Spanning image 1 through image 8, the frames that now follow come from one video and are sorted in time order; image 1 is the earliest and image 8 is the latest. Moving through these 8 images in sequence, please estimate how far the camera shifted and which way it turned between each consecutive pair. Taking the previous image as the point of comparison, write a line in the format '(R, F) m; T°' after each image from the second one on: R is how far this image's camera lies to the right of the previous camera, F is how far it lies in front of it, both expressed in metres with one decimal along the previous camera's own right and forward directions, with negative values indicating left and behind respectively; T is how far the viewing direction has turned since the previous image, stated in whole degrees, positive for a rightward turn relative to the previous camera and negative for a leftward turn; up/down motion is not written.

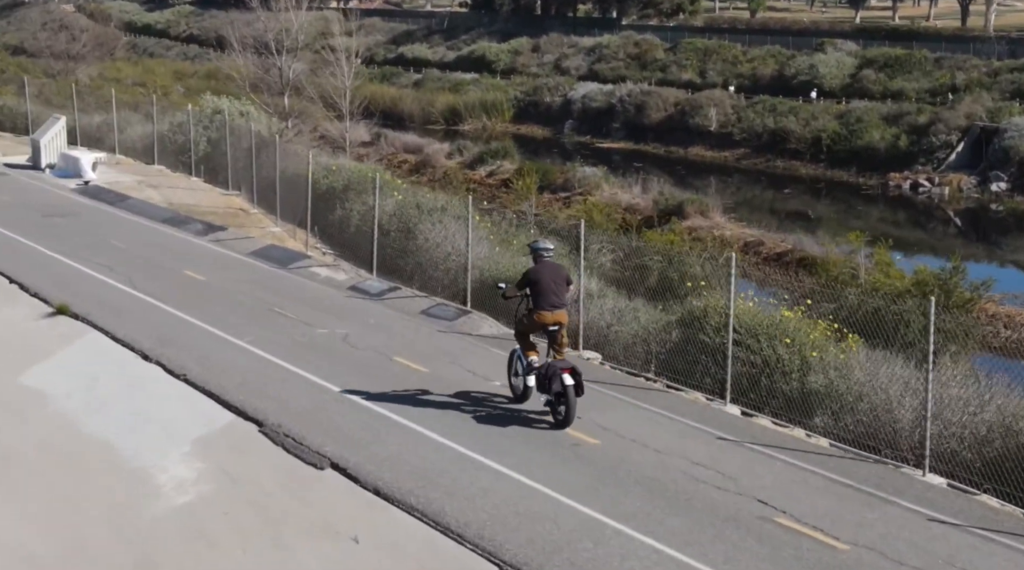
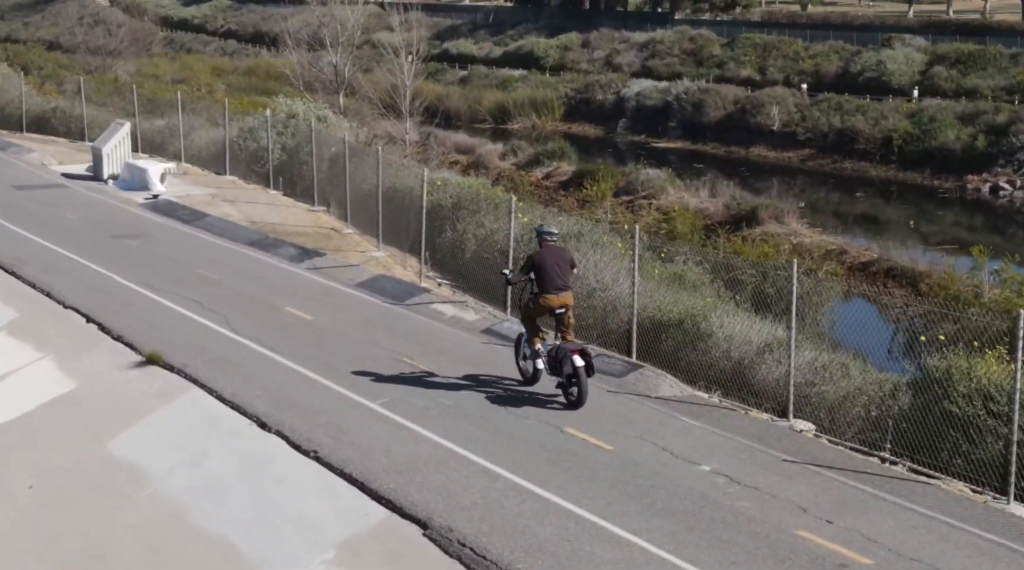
(-2.1, +3.1) m; -1°
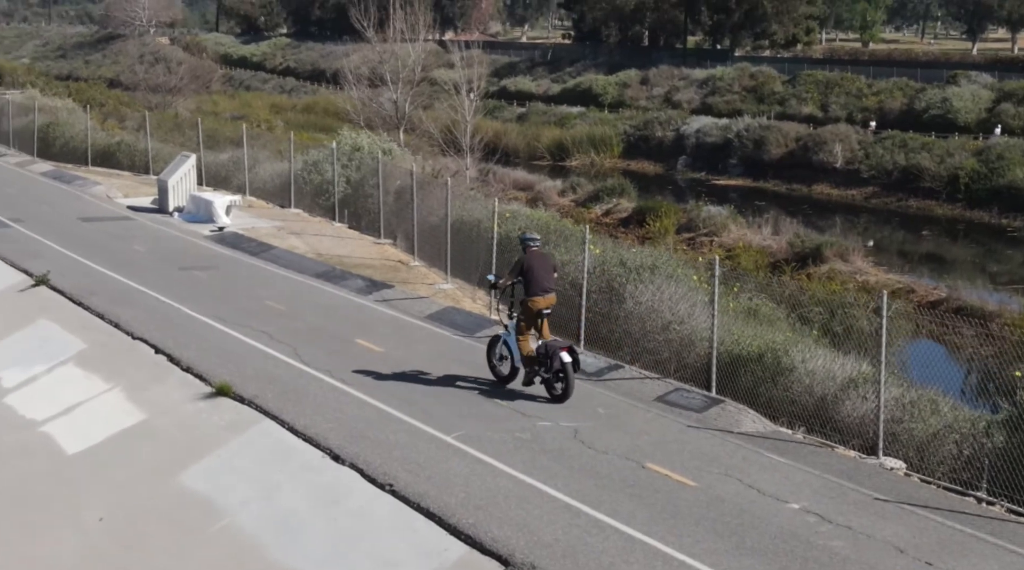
(-0.3, +0.4) m; -2°
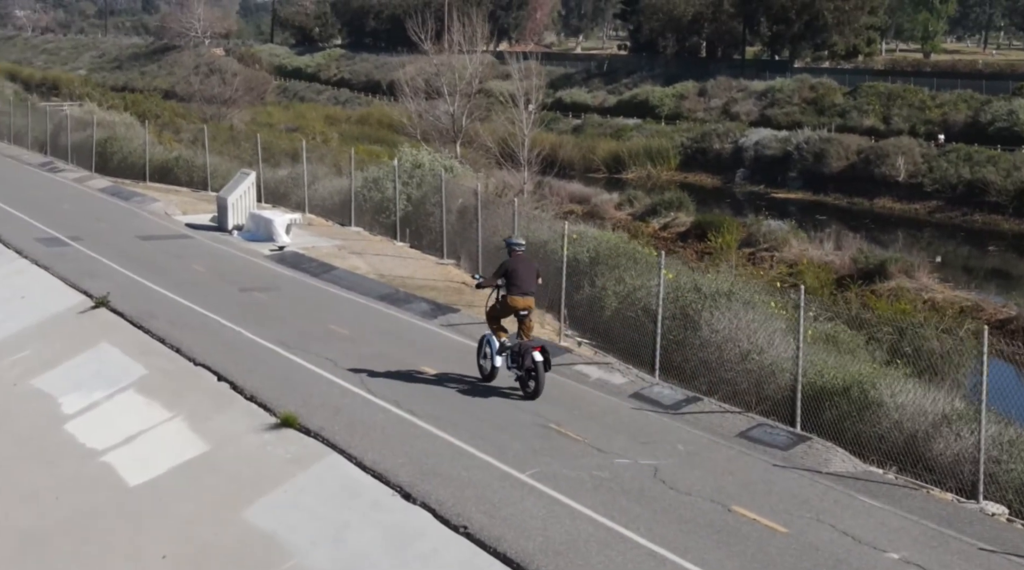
(-0.3, +0.6) m; -2°
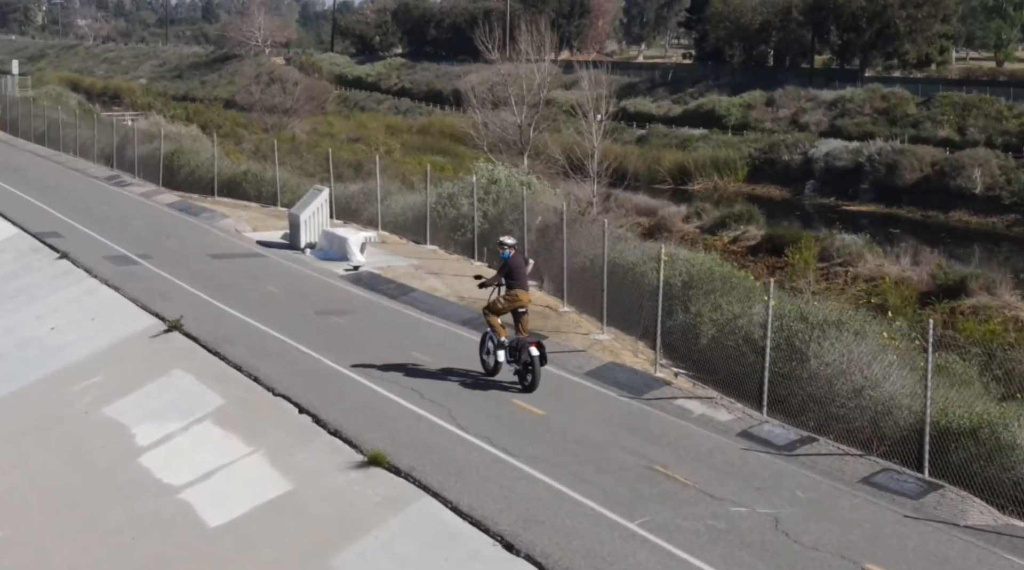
(-0.6, +1.0) m; -2°
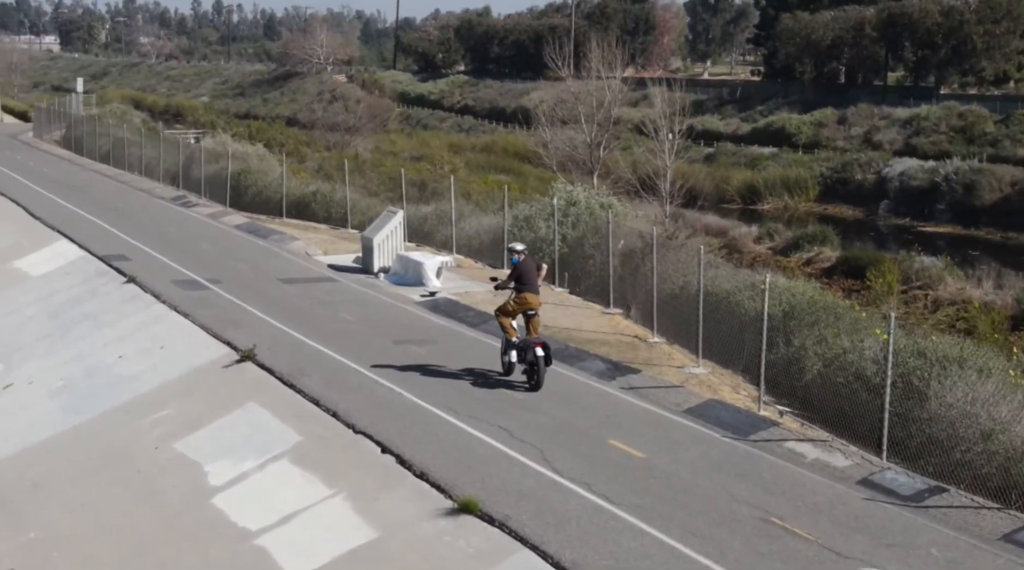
(-0.5, +1.1) m; -2°
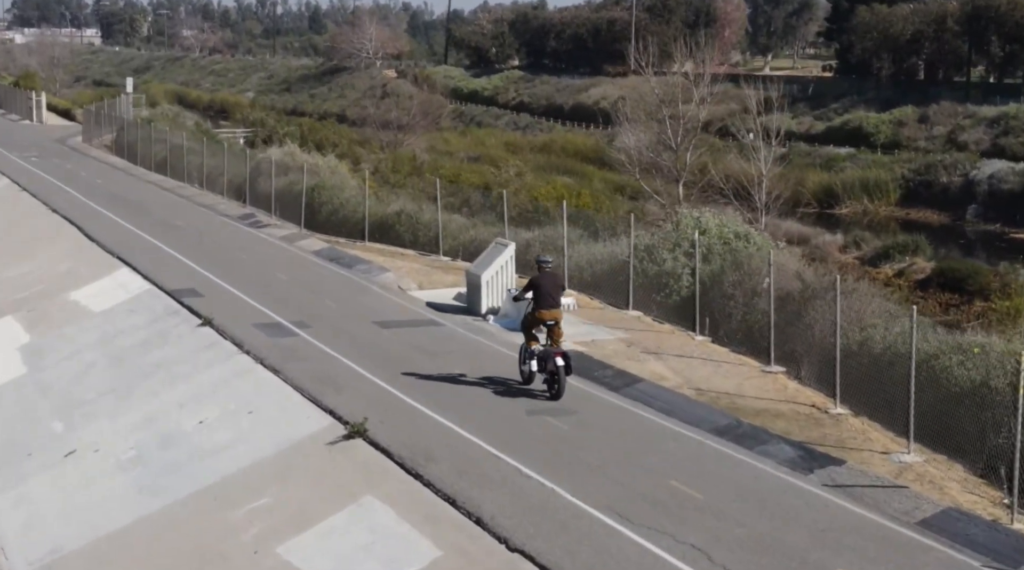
(-1.6, +3.2) m; -1°
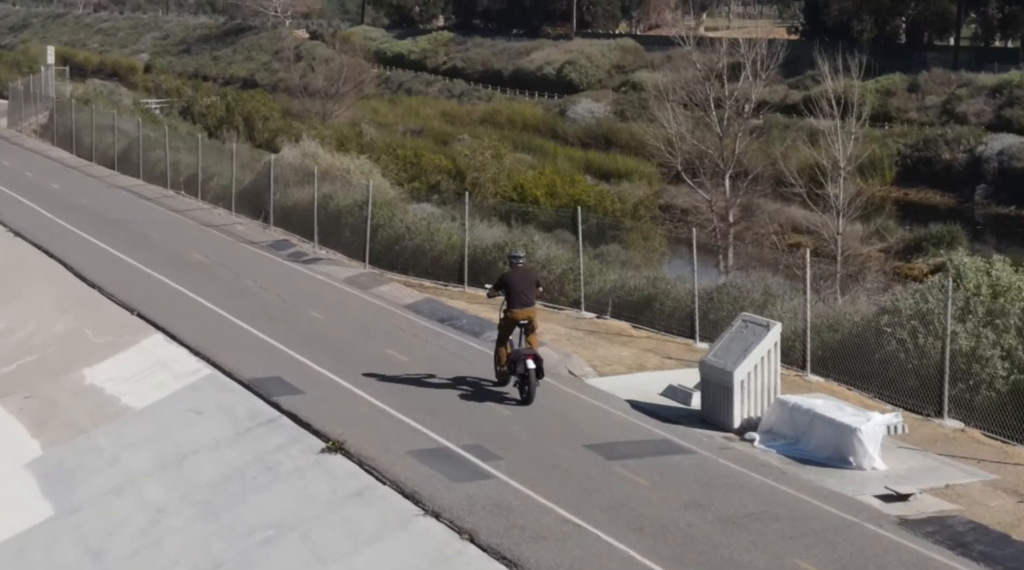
(-4.8, +7.6) m; +6°
